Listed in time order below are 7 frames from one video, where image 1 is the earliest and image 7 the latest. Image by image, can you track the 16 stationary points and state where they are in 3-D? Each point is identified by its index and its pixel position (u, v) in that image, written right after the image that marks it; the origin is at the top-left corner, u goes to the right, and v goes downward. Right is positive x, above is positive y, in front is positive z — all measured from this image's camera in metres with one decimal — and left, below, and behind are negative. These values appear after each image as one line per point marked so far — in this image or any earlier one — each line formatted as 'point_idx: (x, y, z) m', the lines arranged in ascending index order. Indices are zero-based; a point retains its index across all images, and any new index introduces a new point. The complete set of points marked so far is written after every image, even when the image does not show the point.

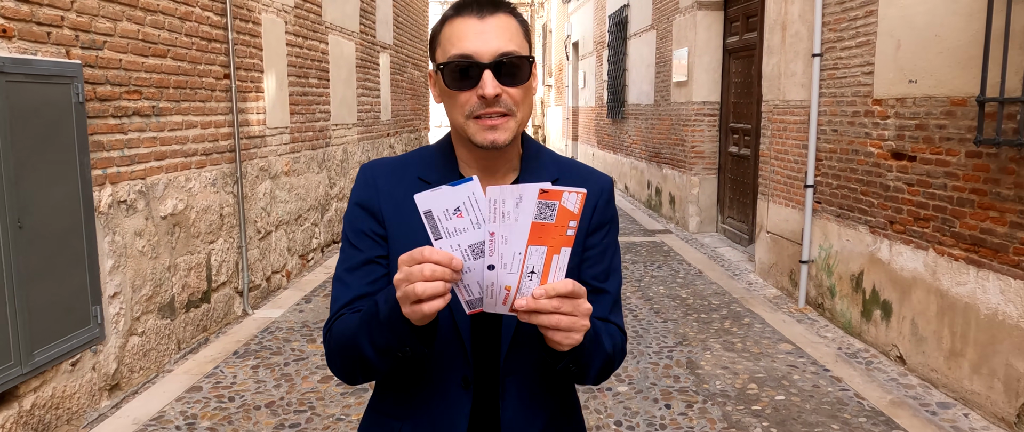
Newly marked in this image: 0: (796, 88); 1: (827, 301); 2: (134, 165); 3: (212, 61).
0: (+2.3, +1.0, +5.7) m
1: (+2.3, -0.6, +5.2) m
2: (-2.2, +0.3, +4.2) m
3: (-2.2, +1.1, +5.1) m
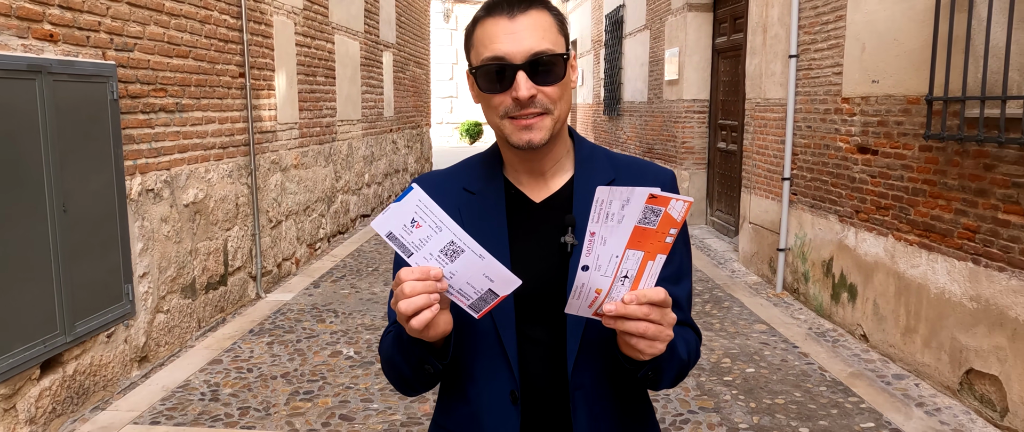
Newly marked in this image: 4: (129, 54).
0: (+2.3, +1.1, +6.0) m
1: (+2.3, -0.6, +5.6) m
2: (-2.3, +0.4, +4.6) m
3: (-2.2, +1.2, +5.5) m
4: (-2.3, +1.0, +4.2) m
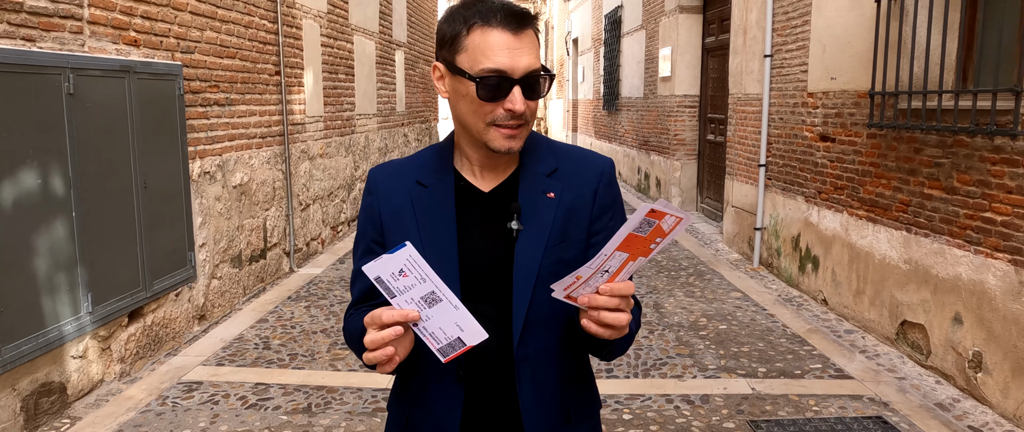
0: (+2.3, +1.3, +6.7) m
1: (+2.4, -0.4, +6.3) m
2: (-2.2, +0.5, +5.3) m
3: (-2.2, +1.4, +6.2) m
4: (-2.2, +1.1, +4.9) m
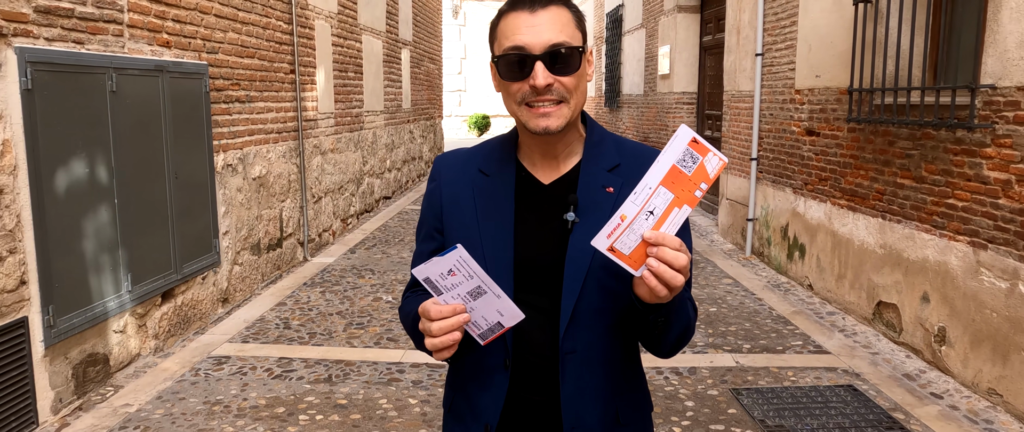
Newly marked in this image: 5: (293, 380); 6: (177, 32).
0: (+2.3, +1.4, +7.1) m
1: (+2.4, -0.3, +6.6) m
2: (-2.2, +0.6, +5.6) m
3: (-2.1, +1.4, +6.6) m
4: (-2.2, +1.2, +5.3) m
5: (-1.3, -0.9, +4.1) m
6: (-2.2, +1.2, +4.7) m
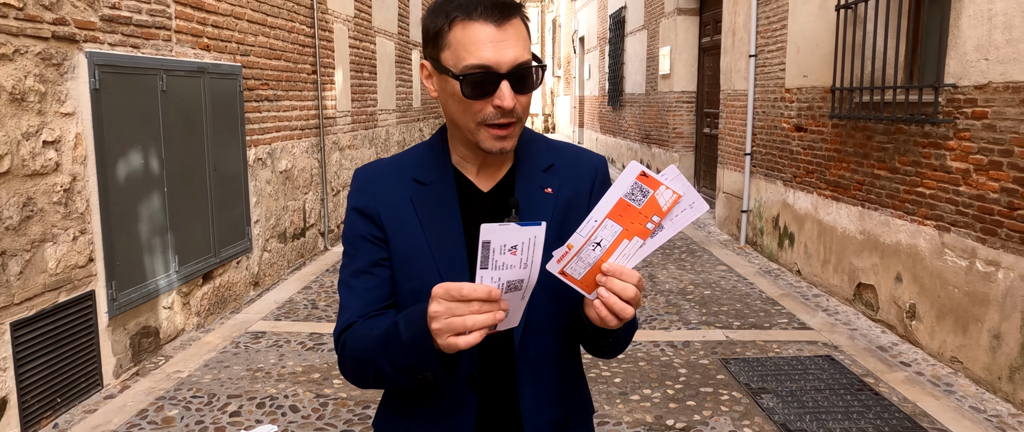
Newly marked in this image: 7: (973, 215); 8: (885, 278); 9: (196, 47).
0: (+2.4, +1.4, +7.5) m
1: (+2.5, -0.2, +7.0) m
2: (-2.1, +0.7, +6.1) m
3: (-2.1, +1.5, +7.0) m
4: (-2.1, +1.3, +5.7) m
5: (-1.2, -0.9, +4.5) m
6: (-2.2, +1.3, +5.2) m
7: (+2.6, 0.0, +3.9) m
8: (+2.5, -0.4, +4.8) m
9: (-2.2, +1.2, +4.9) m
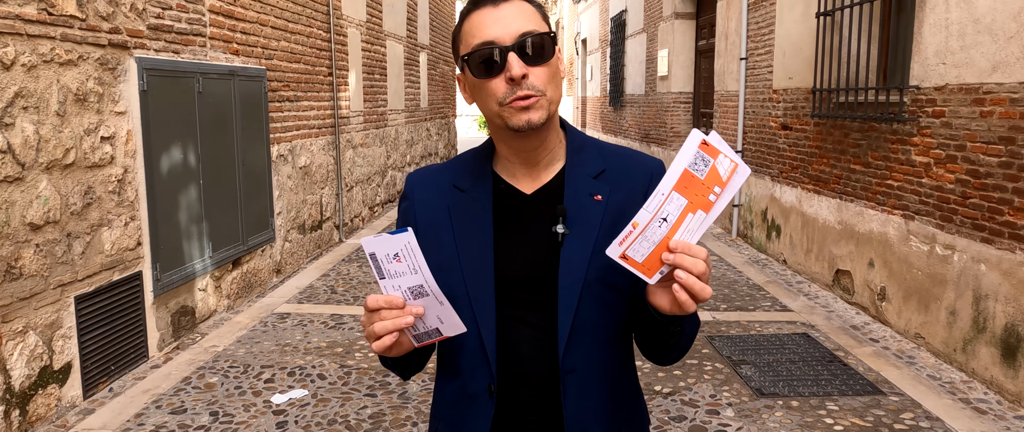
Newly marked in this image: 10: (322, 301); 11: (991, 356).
0: (+2.5, +1.5, +7.9) m
1: (+2.5, -0.2, +7.4) m
2: (-2.1, +0.8, +6.5) m
3: (-2.0, +1.6, +7.5) m
4: (-2.1, +1.4, +6.1) m
5: (-1.2, -0.8, +5.0) m
6: (-2.1, +1.4, +5.6) m
7: (+2.6, +0.1, +4.4) m
8: (+2.6, -0.4, +5.2) m
9: (-2.2, +1.2, +5.3) m
10: (-1.5, -0.7, +5.7) m
11: (+2.6, -0.8, +3.8) m
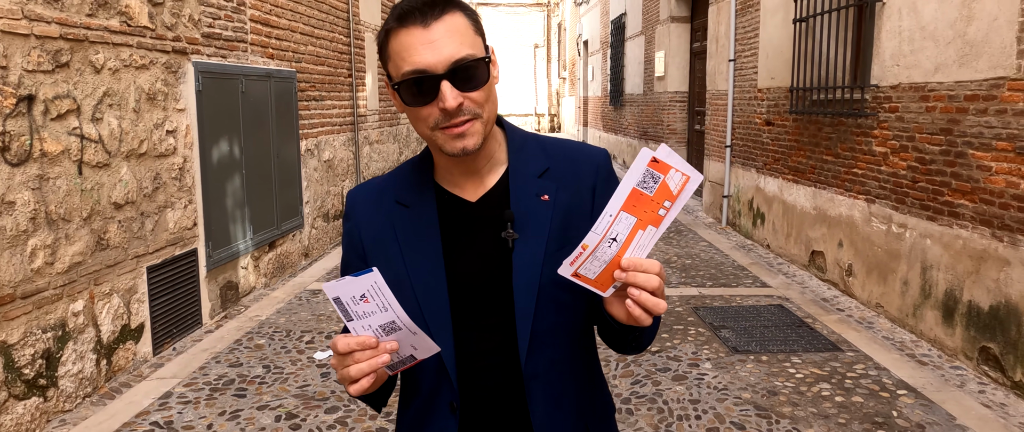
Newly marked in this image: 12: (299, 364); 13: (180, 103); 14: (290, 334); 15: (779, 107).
0: (+2.5, +1.6, +8.5) m
1: (+2.6, 0.0, +8.0) m
2: (-2.0, +0.9, +7.1) m
3: (-1.9, +1.7, +8.1) m
4: (-2.0, +1.5, +6.8) m
5: (-1.1, -0.7, +5.6) m
6: (-2.1, +1.5, +6.2) m
7: (+2.7, +0.2, +5.0) m
8: (+2.6, -0.2, +5.8) m
9: (-2.1, +1.4, +6.0) m
10: (-1.5, -0.6, +6.3) m
11: (+2.7, -0.6, +4.4) m
12: (-1.3, -0.9, +4.4) m
13: (-2.2, +0.7, +4.7) m
14: (-1.5, -0.8, +4.9) m
15: (+2.6, +1.1, +6.9) m
